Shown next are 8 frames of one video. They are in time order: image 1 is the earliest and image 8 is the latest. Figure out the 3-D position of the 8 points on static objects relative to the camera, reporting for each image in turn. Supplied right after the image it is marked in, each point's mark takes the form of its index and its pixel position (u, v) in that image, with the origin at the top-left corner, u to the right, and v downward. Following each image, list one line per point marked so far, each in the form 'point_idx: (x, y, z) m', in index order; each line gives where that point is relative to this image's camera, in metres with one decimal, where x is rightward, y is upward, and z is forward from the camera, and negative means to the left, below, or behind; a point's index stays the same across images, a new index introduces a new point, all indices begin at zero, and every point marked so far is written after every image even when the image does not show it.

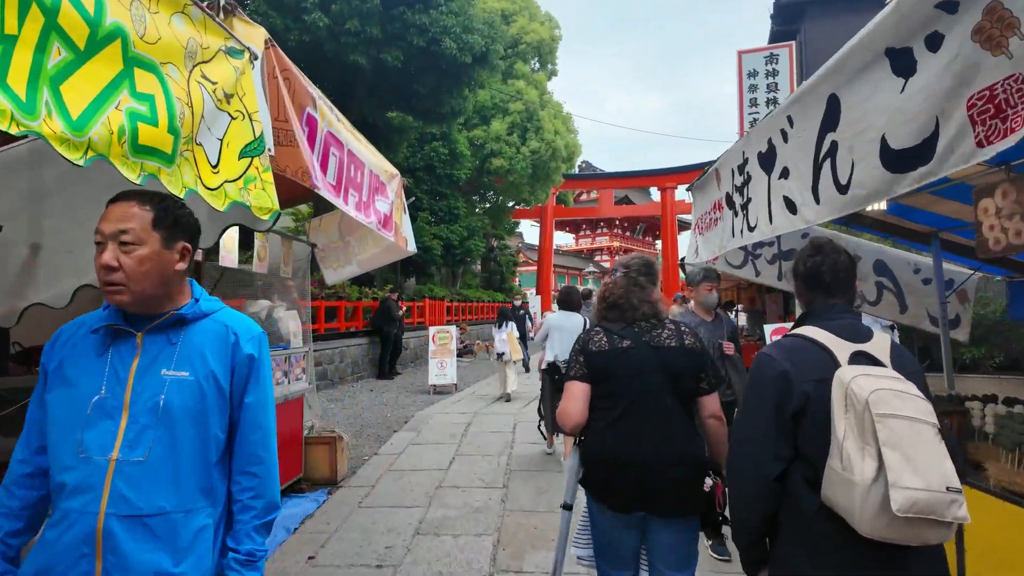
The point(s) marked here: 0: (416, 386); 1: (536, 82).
0: (-1.5, -1.5, +9.4) m
1: (+0.7, +5.8, +16.8) m
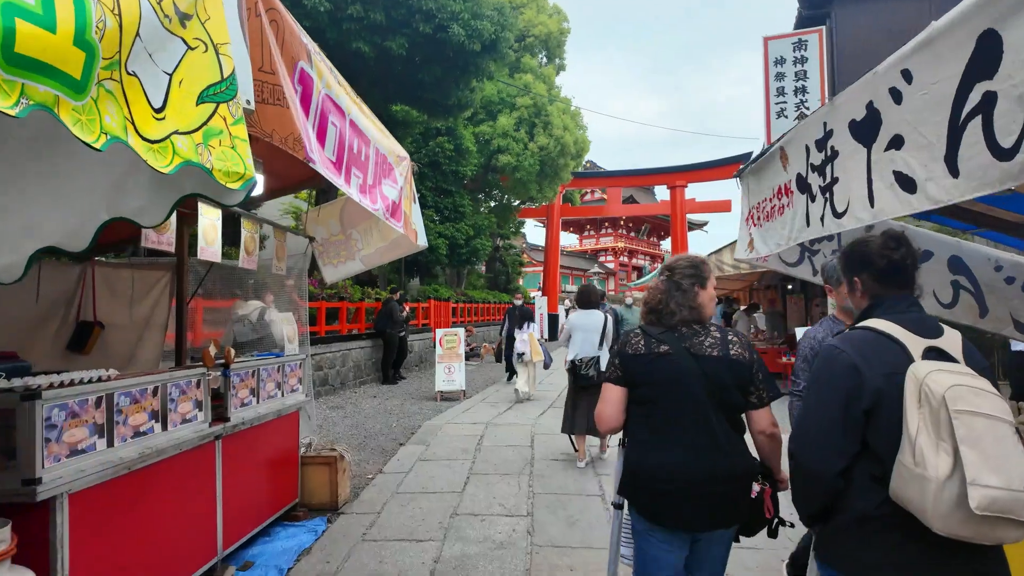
0: (-1.3, -1.5, +8.9) m
1: (+0.9, +5.8, +16.3) m
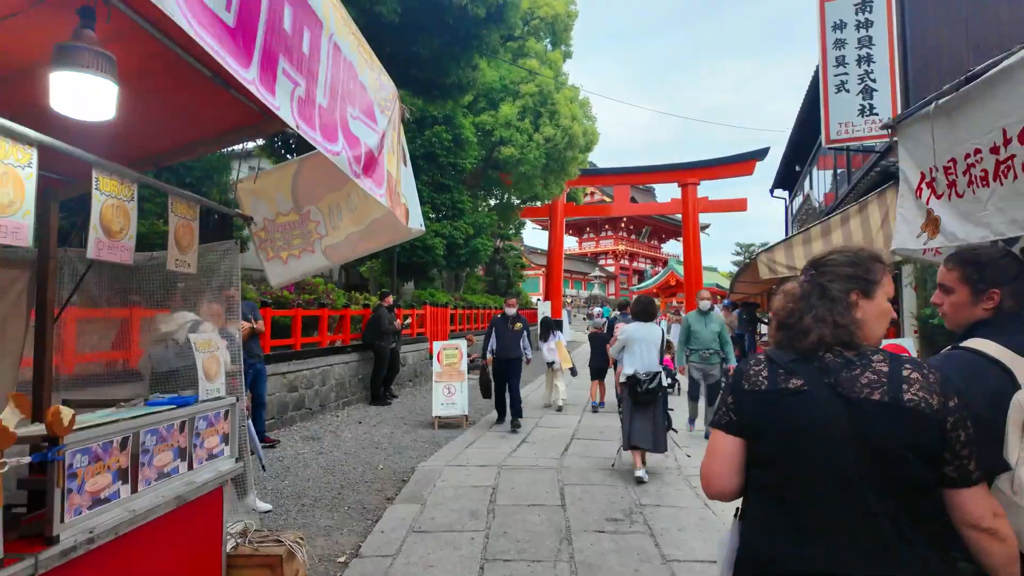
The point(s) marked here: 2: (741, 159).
0: (-1.2, -1.6, +7.6) m
1: (+1.0, +5.7, +15.0) m
2: (+7.5, +4.2, +19.6) m
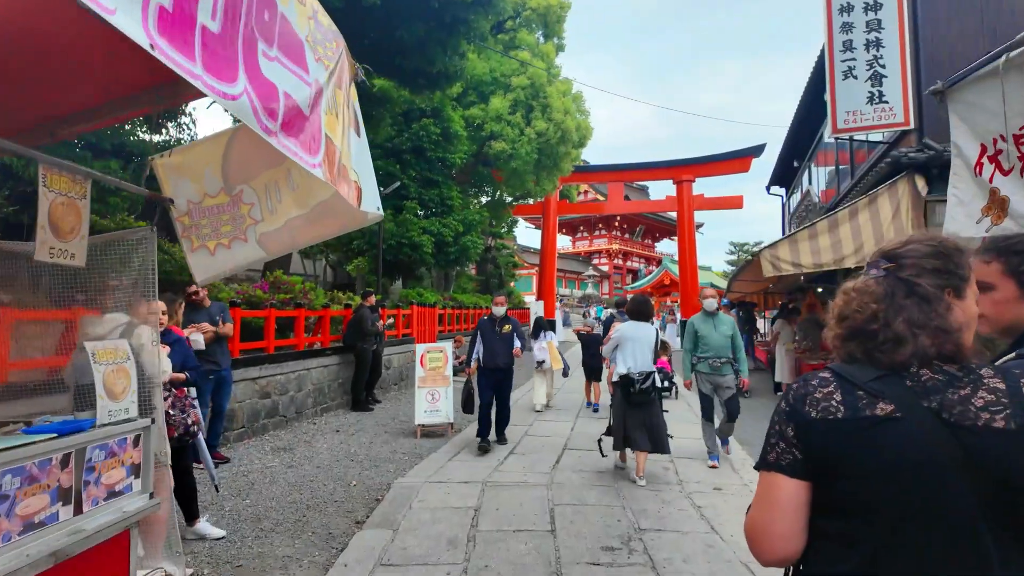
0: (-1.3, -1.6, +7.1) m
1: (+0.7, +5.7, +14.6) m
2: (+7.2, +4.2, +19.3) m
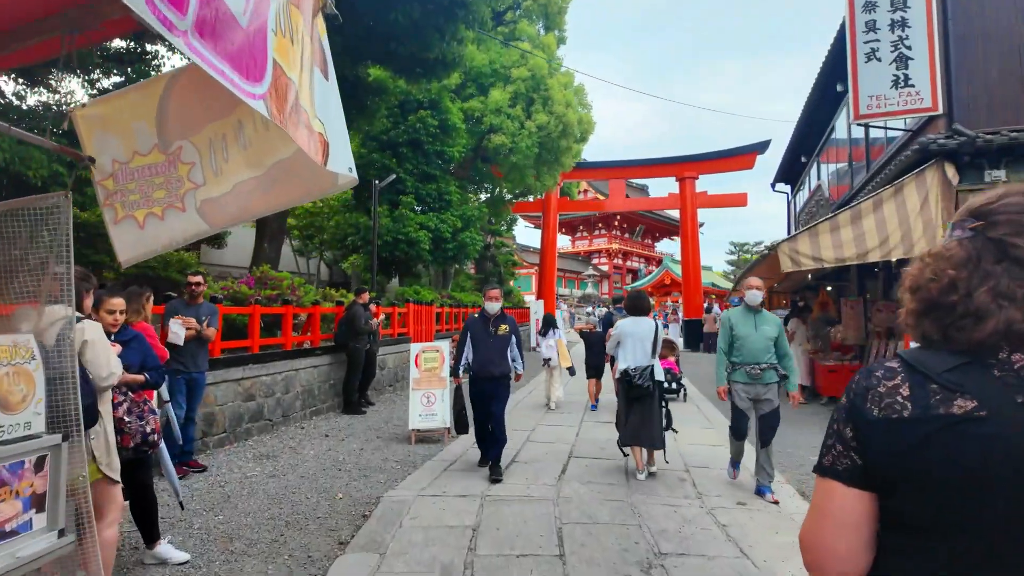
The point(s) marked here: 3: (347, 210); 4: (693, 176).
0: (-1.3, -1.5, +6.7) m
1: (+0.7, +5.7, +14.2) m
2: (+7.2, +4.3, +18.8) m
3: (-3.4, +1.6, +12.4) m
4: (+5.9, +3.6, +19.5) m
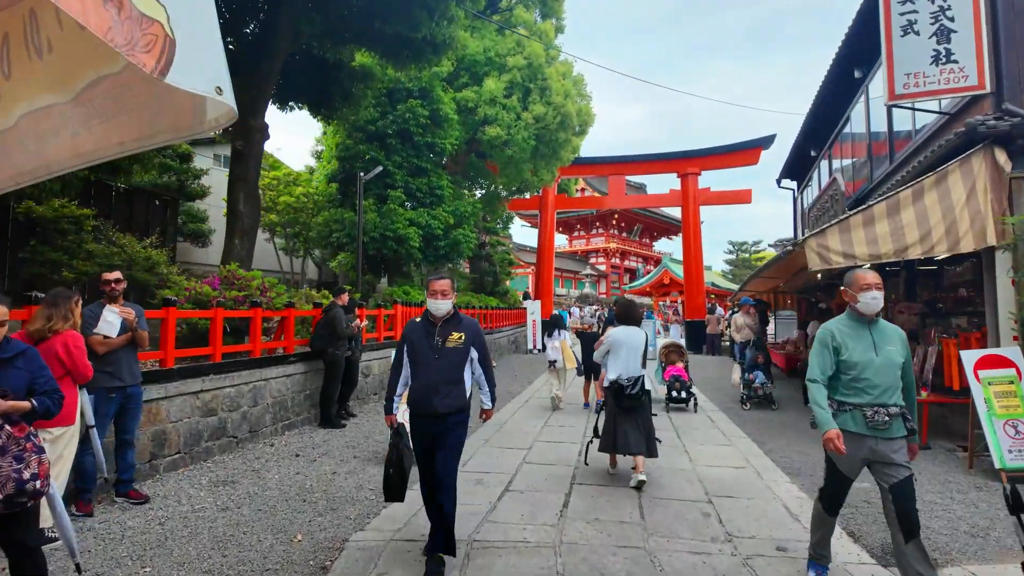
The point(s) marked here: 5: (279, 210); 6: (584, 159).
0: (-1.4, -1.6, +6.0) m
1: (+0.6, +5.7, +13.5) m
2: (+7.1, +4.3, +18.2) m
3: (-3.5, +1.6, +11.7) m
4: (+5.8, +3.6, +18.8) m
5: (-5.0, +1.7, +12.8) m
6: (+2.4, +4.2, +19.8) m
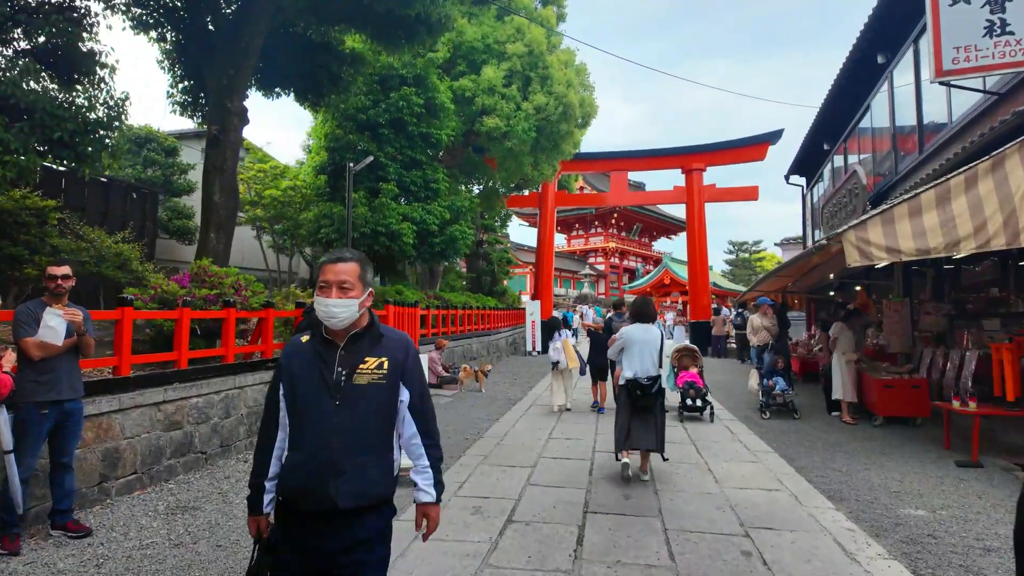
0: (-1.4, -1.5, +5.4) m
1: (+0.6, +5.7, +12.9) m
2: (+7.0, +4.3, +17.6) m
3: (-3.5, +1.6, +11.1) m
4: (+5.7, +3.7, +18.2) m
5: (-5.0, +1.7, +12.2) m
6: (+2.3, +4.3, +19.2) m
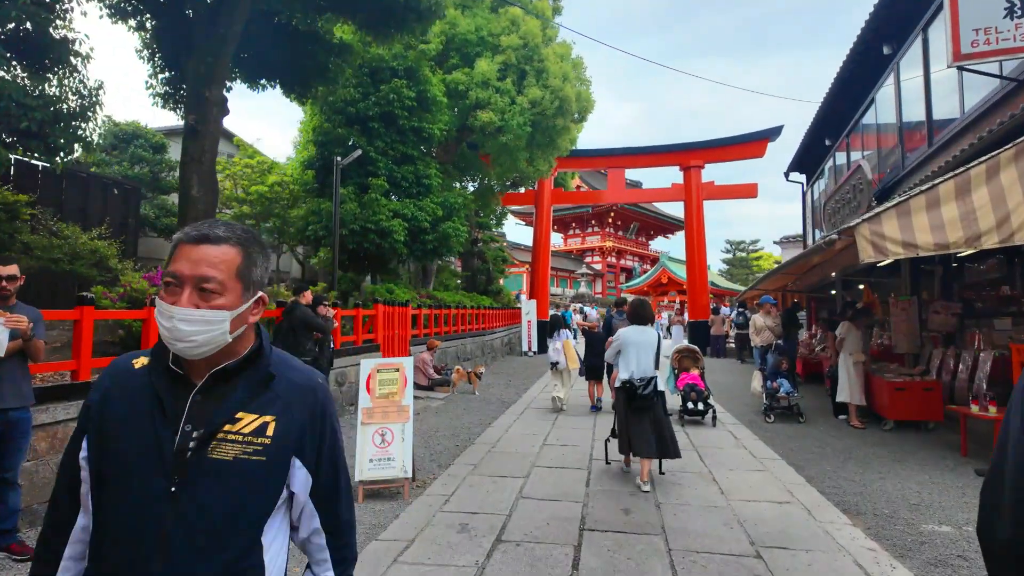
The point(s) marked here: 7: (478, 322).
0: (-1.4, -1.5, +5.0) m
1: (+0.5, +5.8, +12.5) m
2: (+6.9, +4.3, +17.3) m
3: (-3.6, +1.6, +10.7) m
4: (+5.6, +3.7, +18.0) m
5: (-5.1, +1.7, +11.9) m
6: (+2.2, +4.3, +18.9) m
7: (-0.8, -0.8, +14.0) m
